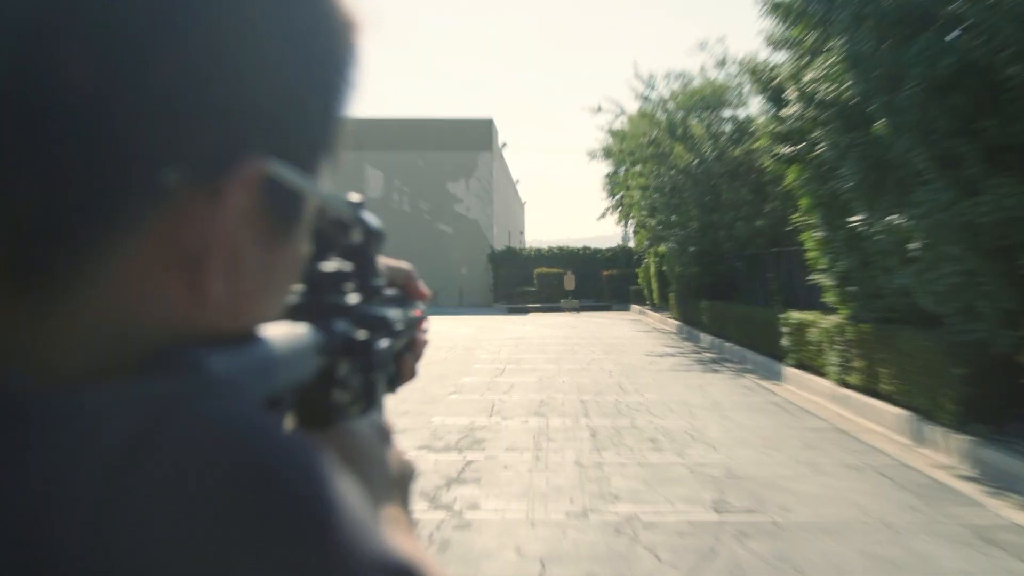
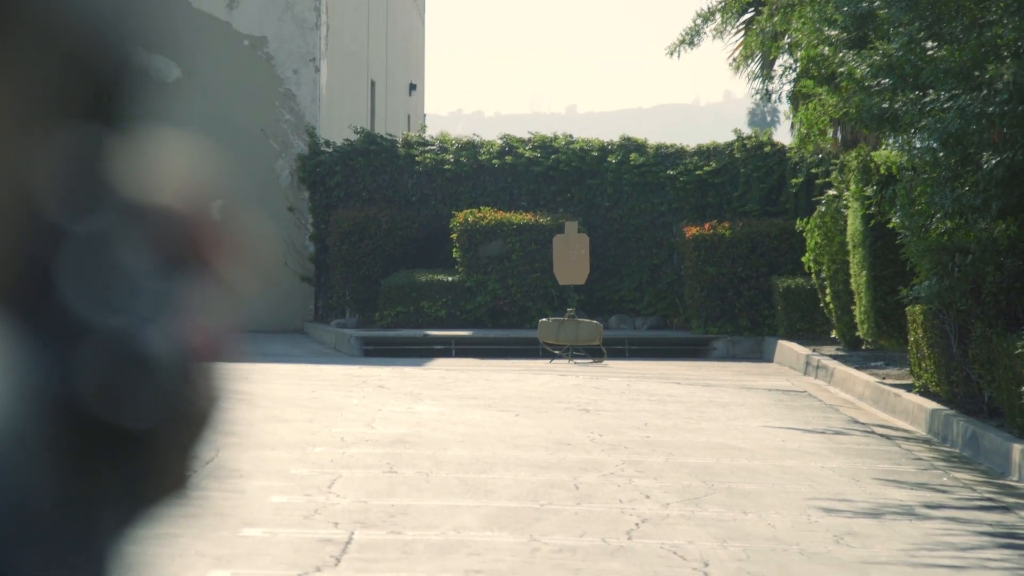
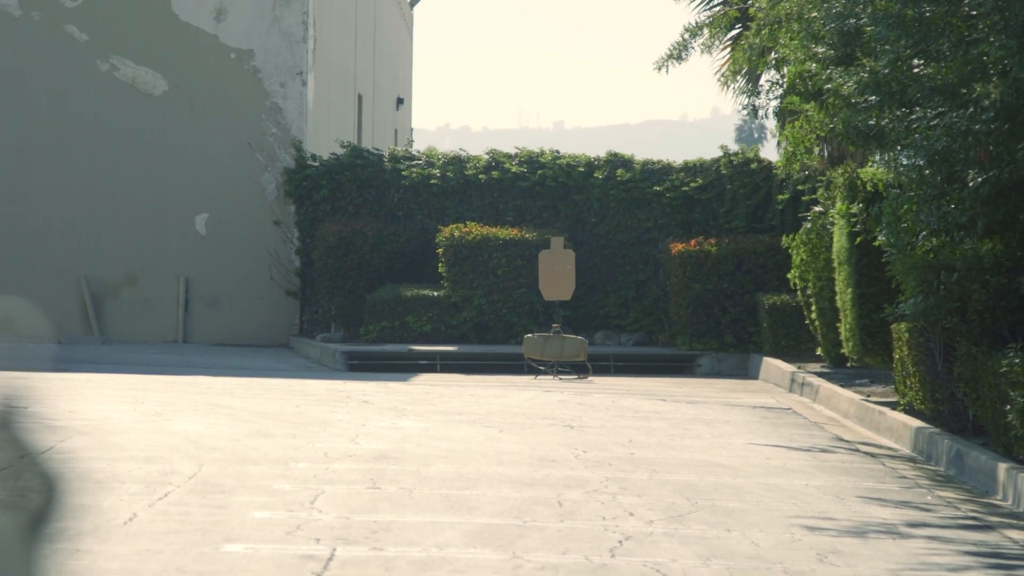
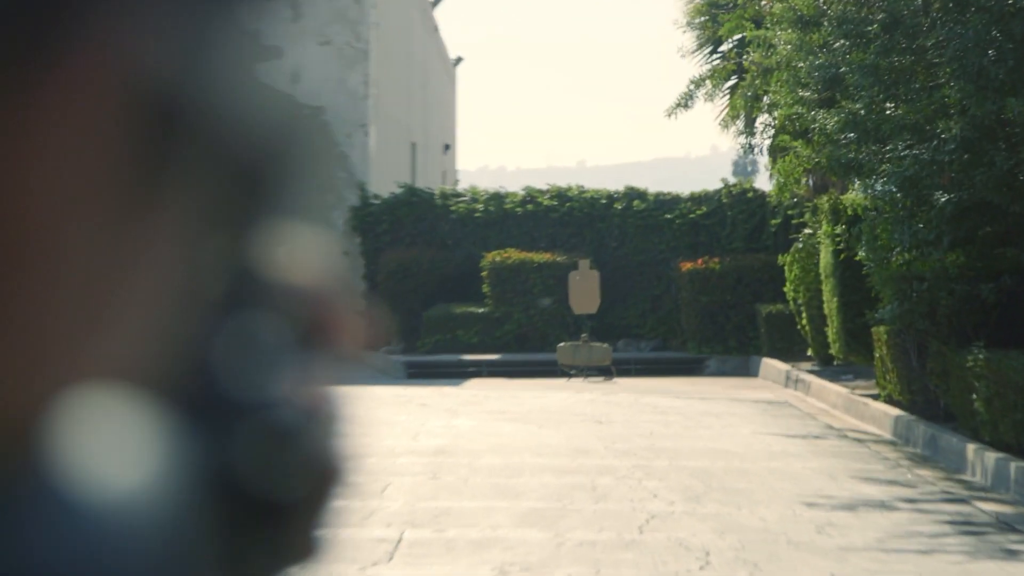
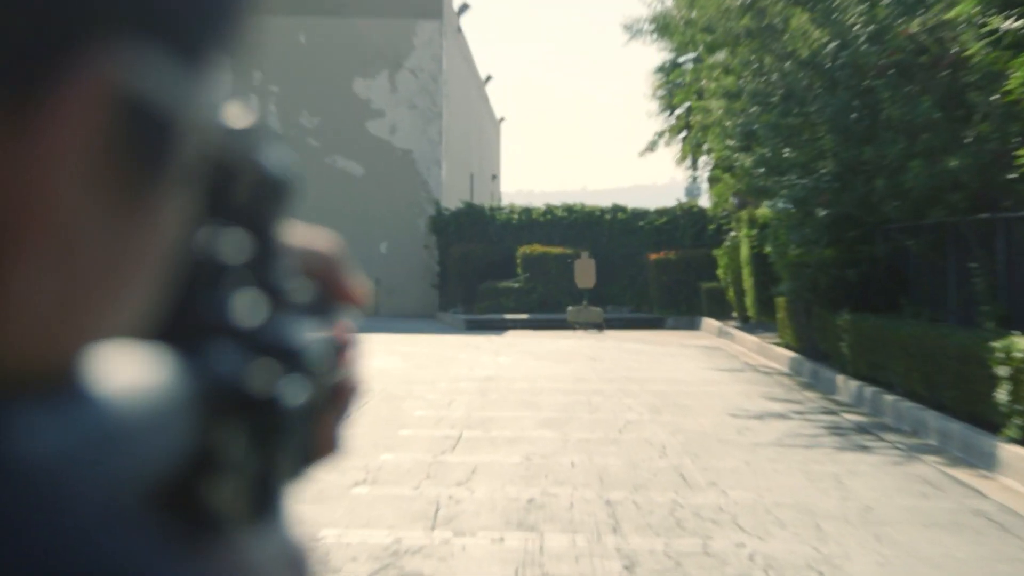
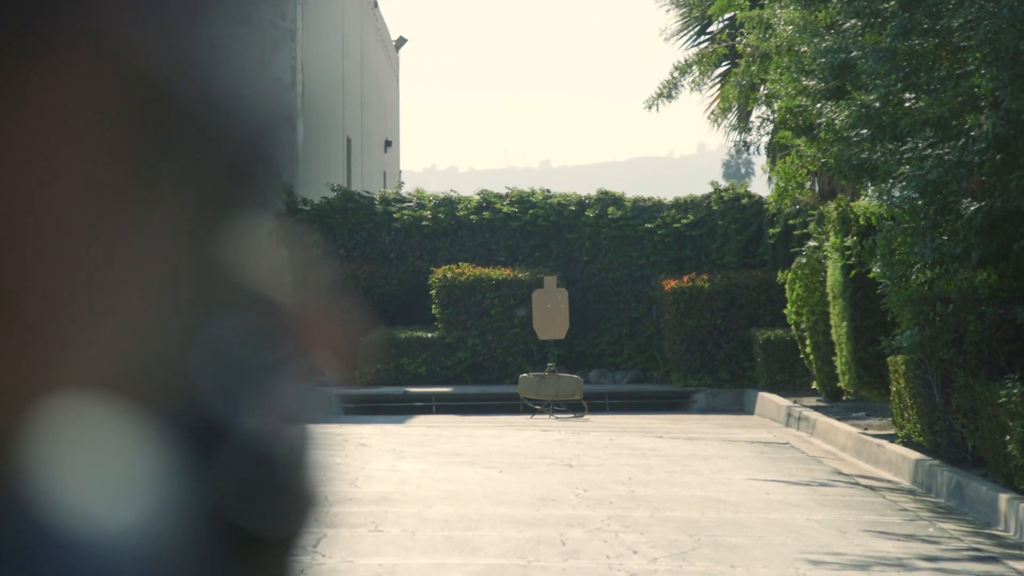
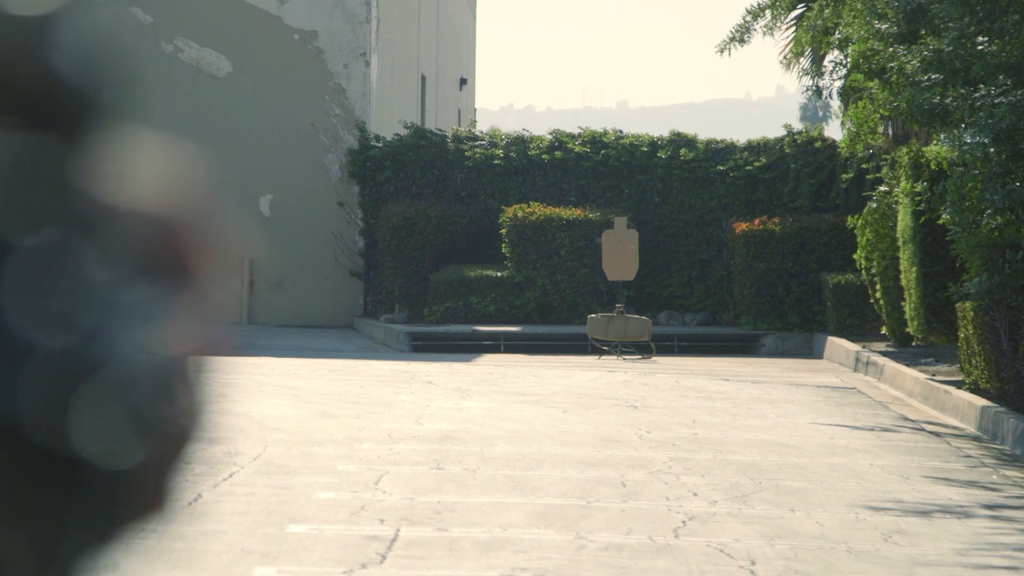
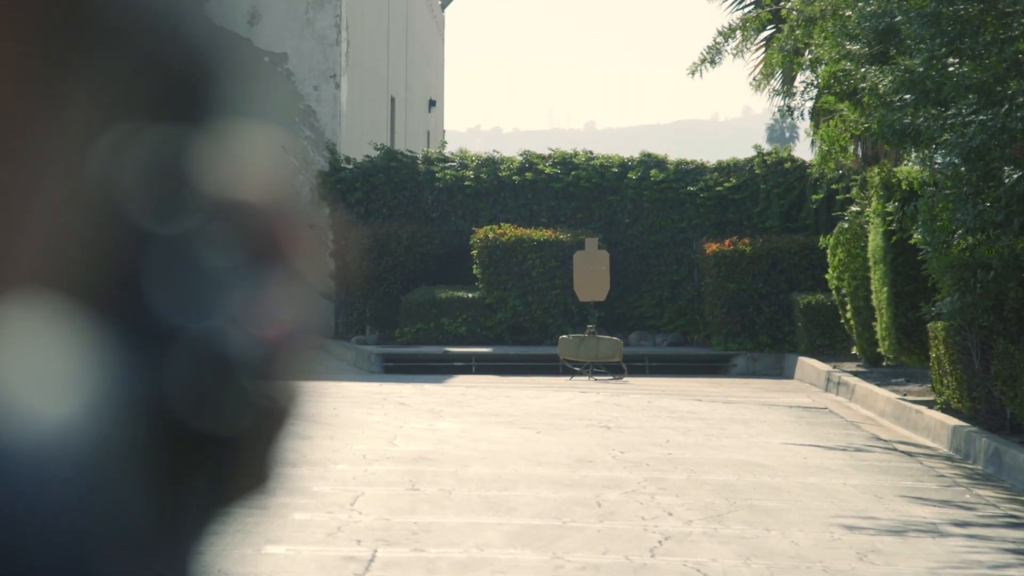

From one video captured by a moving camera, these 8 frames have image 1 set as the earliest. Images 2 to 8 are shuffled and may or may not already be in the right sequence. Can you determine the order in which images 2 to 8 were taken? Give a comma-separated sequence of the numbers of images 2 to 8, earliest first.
5, 4, 6, 8, 2, 7, 3
